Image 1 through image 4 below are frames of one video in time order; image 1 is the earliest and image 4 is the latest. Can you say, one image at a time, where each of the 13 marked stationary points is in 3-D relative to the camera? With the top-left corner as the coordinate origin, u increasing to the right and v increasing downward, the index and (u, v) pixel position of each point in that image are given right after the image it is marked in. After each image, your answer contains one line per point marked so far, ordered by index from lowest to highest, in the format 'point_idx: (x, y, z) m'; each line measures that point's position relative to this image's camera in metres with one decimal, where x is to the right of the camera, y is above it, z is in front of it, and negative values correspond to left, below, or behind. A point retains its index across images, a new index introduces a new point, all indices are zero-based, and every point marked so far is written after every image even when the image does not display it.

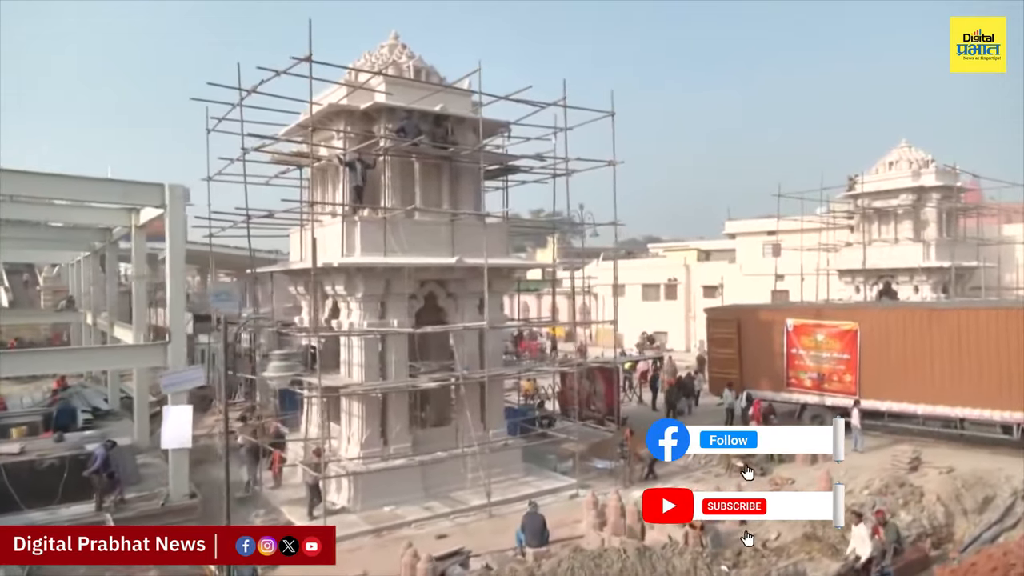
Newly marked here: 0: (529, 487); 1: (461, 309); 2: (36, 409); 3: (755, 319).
0: (+0.3, -3.8, +13.7) m
1: (-1.0, -0.4, +14.0) m
2: (-11.2, -2.8, +16.7) m
3: (+6.7, -0.9, +19.8) m
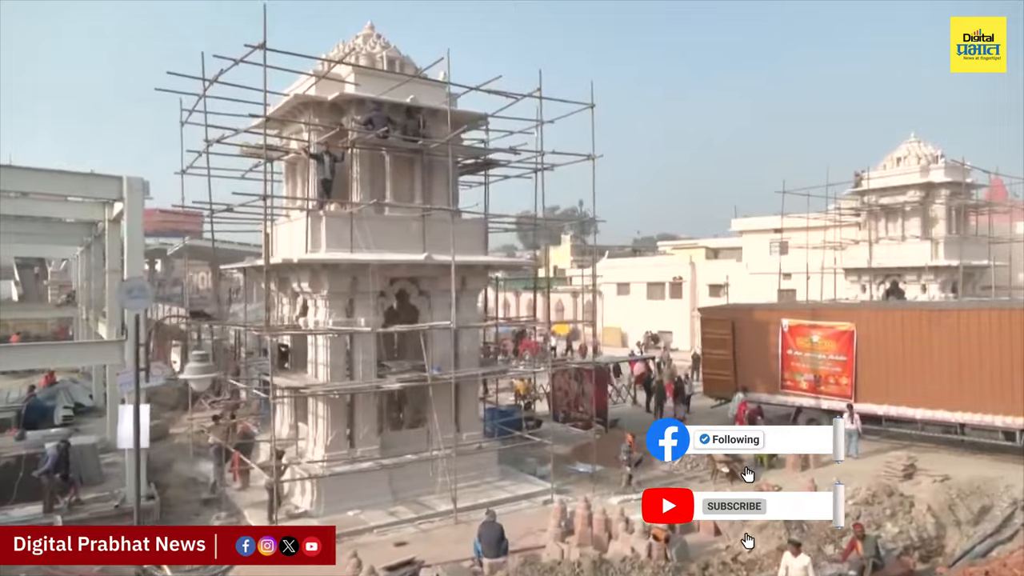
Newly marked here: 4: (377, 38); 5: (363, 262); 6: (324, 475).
0: (-0.2, -3.8, +13.2) m
1: (-1.5, -0.4, +13.5) m
2: (-11.6, -2.7, +16.5) m
3: (+6.4, -0.9, +19.1) m
4: (-2.7, +4.9, +14.0) m
5: (-2.5, +0.5, +12.1) m
6: (-3.2, -3.2, +12.0) m
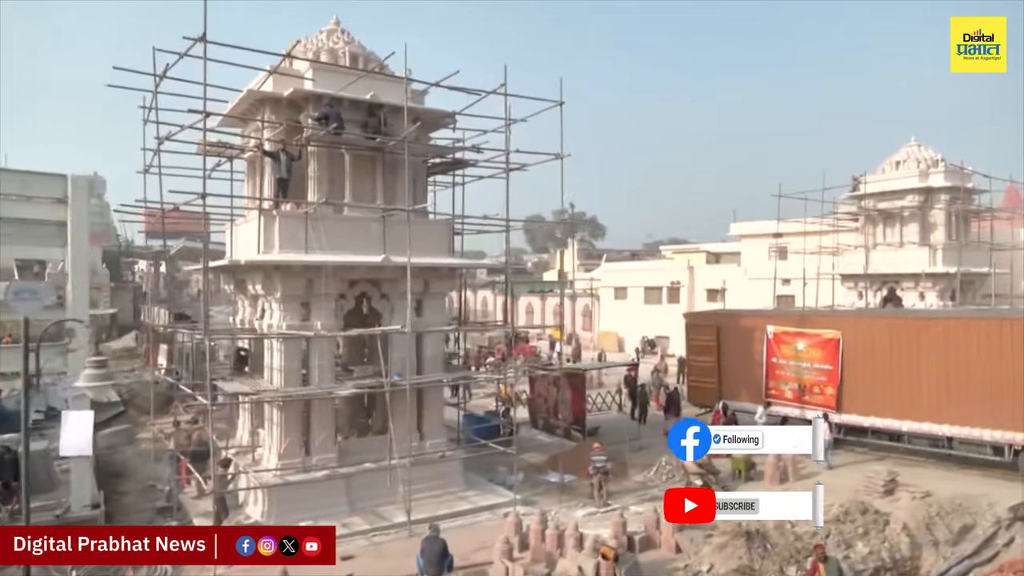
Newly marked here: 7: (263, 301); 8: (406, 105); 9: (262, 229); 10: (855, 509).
0: (-0.9, -3.9, +12.8) m
1: (-2.1, -0.4, +13.1) m
2: (-12.2, -2.7, +16.2) m
3: (+5.8, -1.0, +18.6) m
4: (-3.3, +4.9, +13.6) m
5: (-3.2, +0.4, +11.7) m
6: (-3.9, -3.2, +11.6) m
7: (-4.4, -0.2, +12.6) m
8: (-1.9, +3.3, +12.9) m
9: (-4.2, +1.0, +11.8) m
10: (+5.6, -3.6, +11.6) m
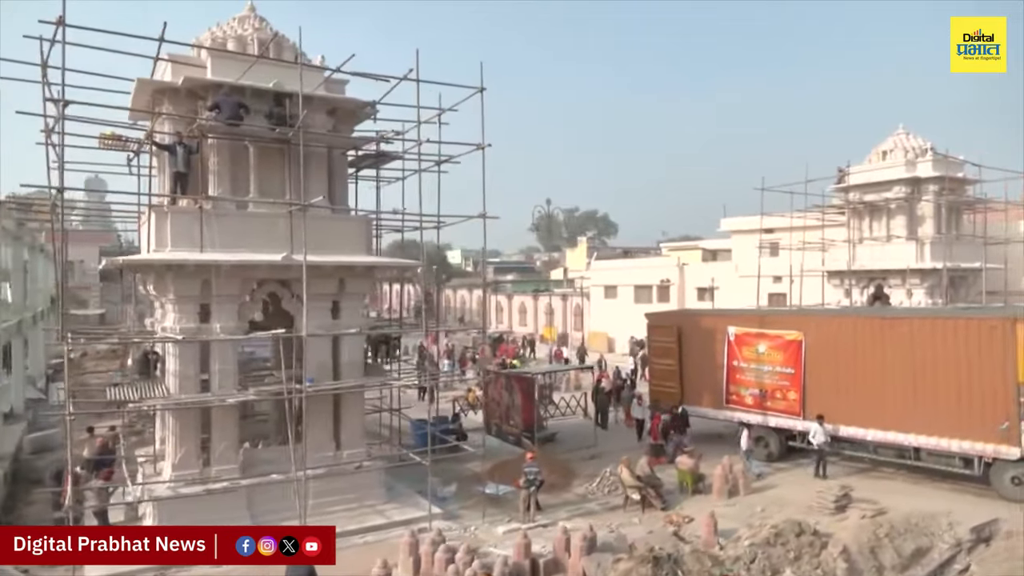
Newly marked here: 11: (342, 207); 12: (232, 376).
0: (-2.3, -3.9, +11.9) m
1: (-3.5, -0.4, +12.3) m
2: (-13.5, -2.8, +15.7) m
3: (+4.6, -1.0, +17.6) m
4: (-4.7, +4.8, +12.8) m
5: (-4.6, +0.4, +11.0) m
6: (-5.3, -3.2, +10.8) m
7: (-5.8, -0.2, +11.9) m
8: (-3.3, +3.3, +12.1) m
9: (-5.6, +1.0, +11.1) m
10: (+4.2, -3.6, +10.6) m
11: (-2.9, +1.4, +12.2) m
12: (-4.6, -1.5, +11.7) m
